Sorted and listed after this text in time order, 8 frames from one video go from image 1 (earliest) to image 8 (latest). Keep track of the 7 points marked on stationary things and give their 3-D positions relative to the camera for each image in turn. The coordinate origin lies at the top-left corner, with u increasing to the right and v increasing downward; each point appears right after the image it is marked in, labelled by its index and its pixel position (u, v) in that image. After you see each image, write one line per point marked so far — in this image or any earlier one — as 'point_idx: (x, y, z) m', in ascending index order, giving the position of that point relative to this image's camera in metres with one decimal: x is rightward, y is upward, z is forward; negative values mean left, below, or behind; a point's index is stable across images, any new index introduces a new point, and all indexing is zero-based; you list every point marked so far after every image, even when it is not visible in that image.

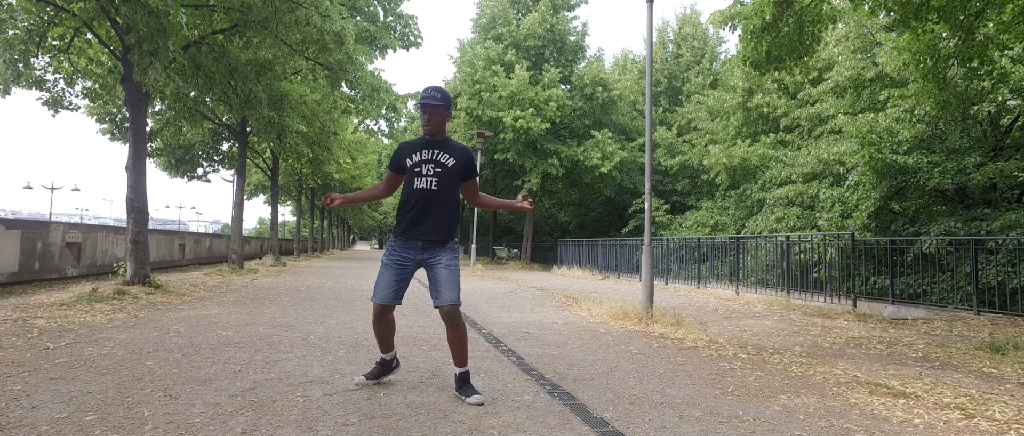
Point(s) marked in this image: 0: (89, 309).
0: (-5.2, -1.1, +7.4) m
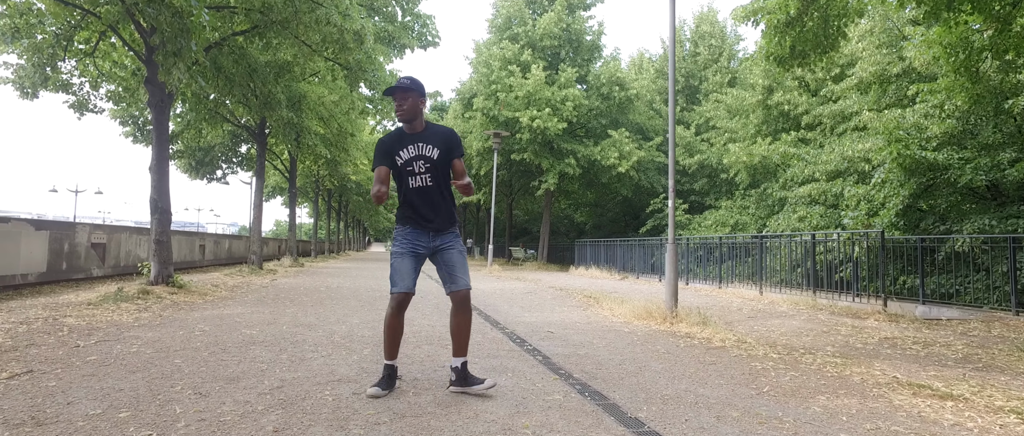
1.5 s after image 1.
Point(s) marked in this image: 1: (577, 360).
0: (-5.0, -1.1, +7.5) m
1: (+0.5, -1.2, +4.9) m
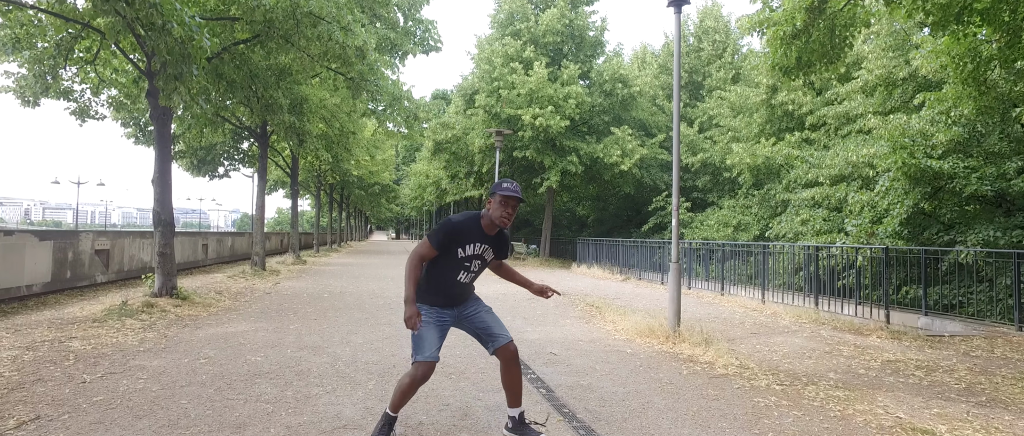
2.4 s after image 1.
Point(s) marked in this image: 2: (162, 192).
0: (-4.9, -1.3, +7.5) m
1: (+0.6, -1.5, +4.9) m
2: (-5.6, +0.4, +9.6) m
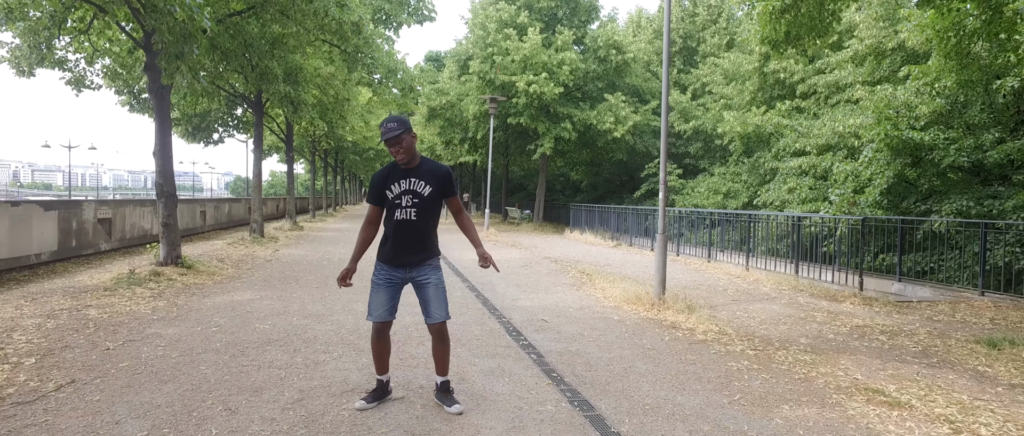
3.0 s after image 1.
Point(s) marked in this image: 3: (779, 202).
0: (-5.0, -1.0, +7.8) m
1: (+0.5, -1.3, +5.3) m
2: (-5.8, +0.9, +9.8) m
3: (+6.5, +0.4, +14.4) m
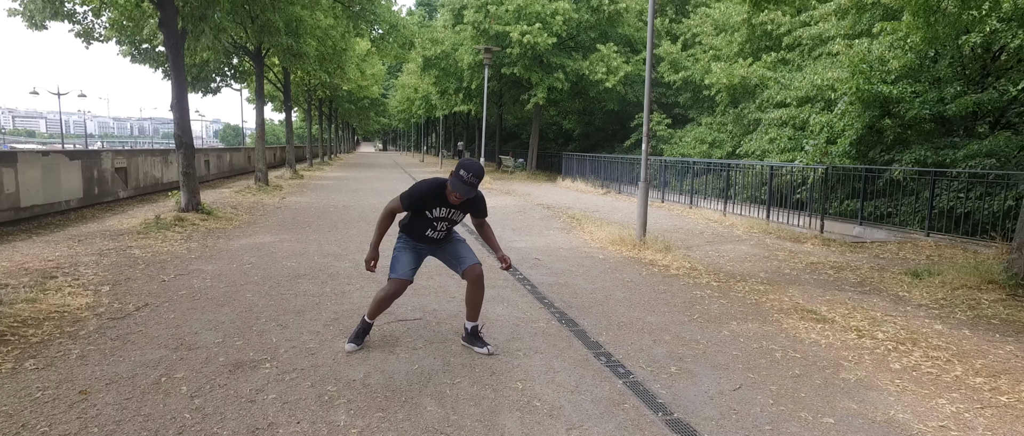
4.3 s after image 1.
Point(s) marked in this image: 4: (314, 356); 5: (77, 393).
0: (-5.1, -0.3, +8.6) m
1: (+0.5, -0.7, +6.3) m
2: (-5.8, +1.8, +10.5) m
3: (+6.3, +1.7, +15.2) m
4: (-1.3, -0.9, +4.0) m
5: (-2.3, -0.9, +3.2) m
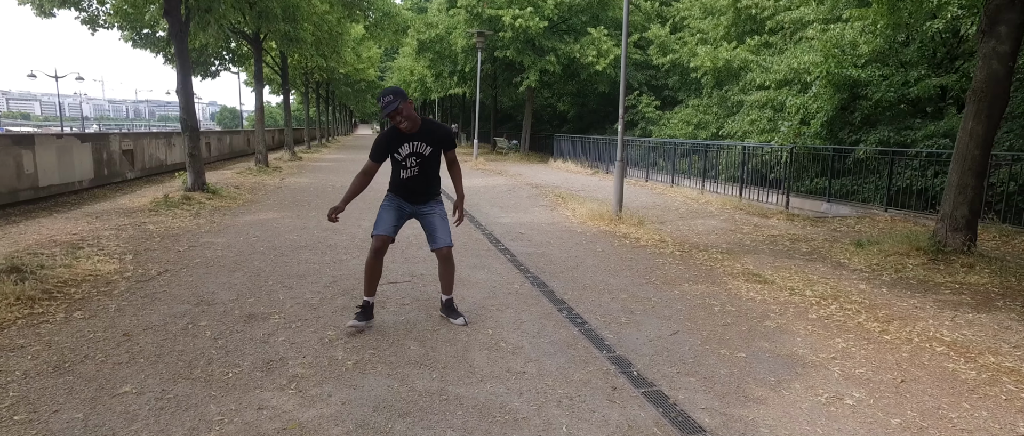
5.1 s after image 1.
0: (-5.3, +0.1, +9.3) m
1: (+0.3, -0.5, +6.9) m
2: (-6.1, +2.2, +11.0) m
3: (+6.1, +2.3, +15.8) m
4: (-1.5, -0.7, +4.7) m
5: (-2.5, -0.8, +3.9) m
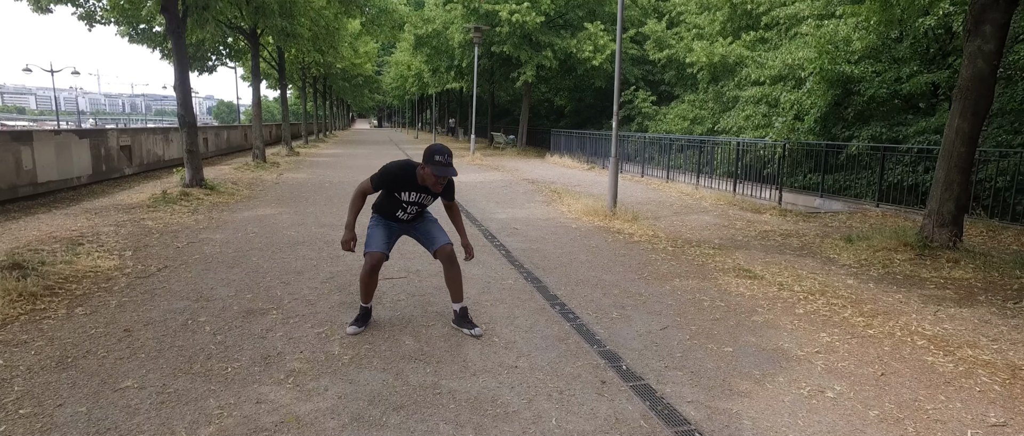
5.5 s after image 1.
0: (-5.4, +0.1, +9.4) m
1: (+0.2, -0.4, +7.0) m
2: (-6.1, +2.2, +11.1) m
3: (+6.0, +2.4, +15.9) m
4: (-1.6, -0.7, +4.8) m
5: (-2.6, -0.7, +4.0) m
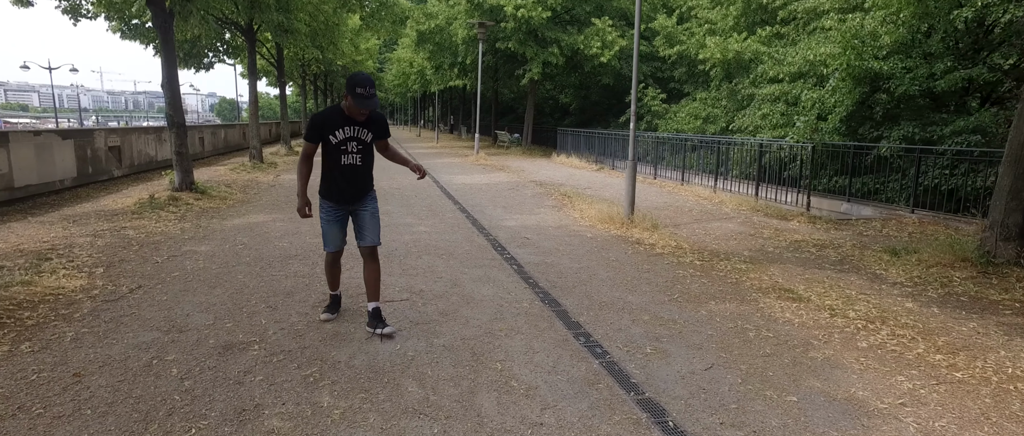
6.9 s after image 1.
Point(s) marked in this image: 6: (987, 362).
0: (-5.2, 0.0, +8.7) m
1: (+0.3, -0.5, +6.4) m
2: (-6.0, +2.1, +10.5) m
3: (+6.2, +2.4, +15.3) m
4: (-1.5, -0.8, +4.2) m
5: (-2.5, -0.9, +3.3) m
6: (+2.9, -0.9, +3.7) m
